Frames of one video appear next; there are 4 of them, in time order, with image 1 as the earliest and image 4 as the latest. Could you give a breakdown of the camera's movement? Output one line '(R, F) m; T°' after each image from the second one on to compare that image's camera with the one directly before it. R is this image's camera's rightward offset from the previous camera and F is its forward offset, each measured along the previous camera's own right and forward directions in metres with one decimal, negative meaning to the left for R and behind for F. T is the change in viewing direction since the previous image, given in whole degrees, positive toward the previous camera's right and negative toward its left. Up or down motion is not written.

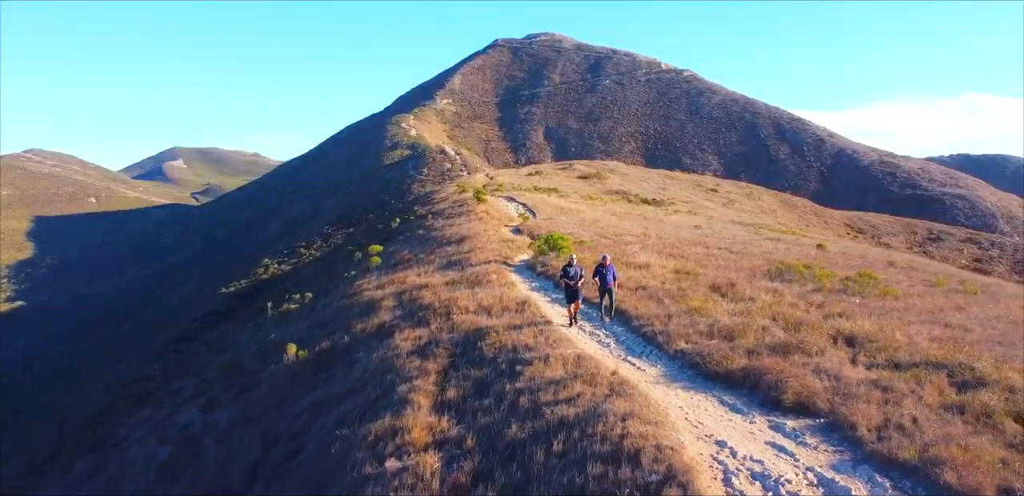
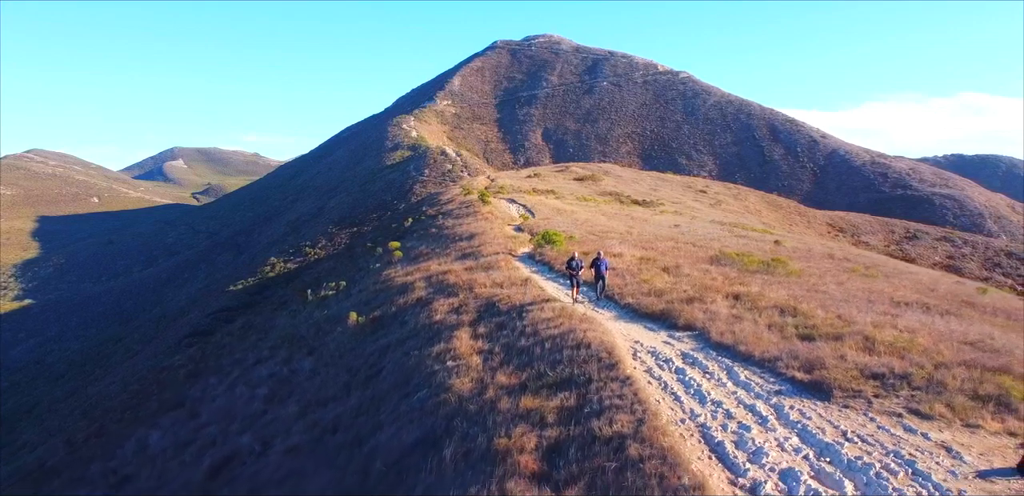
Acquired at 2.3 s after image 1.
(-0.2, -3.8) m; 0°
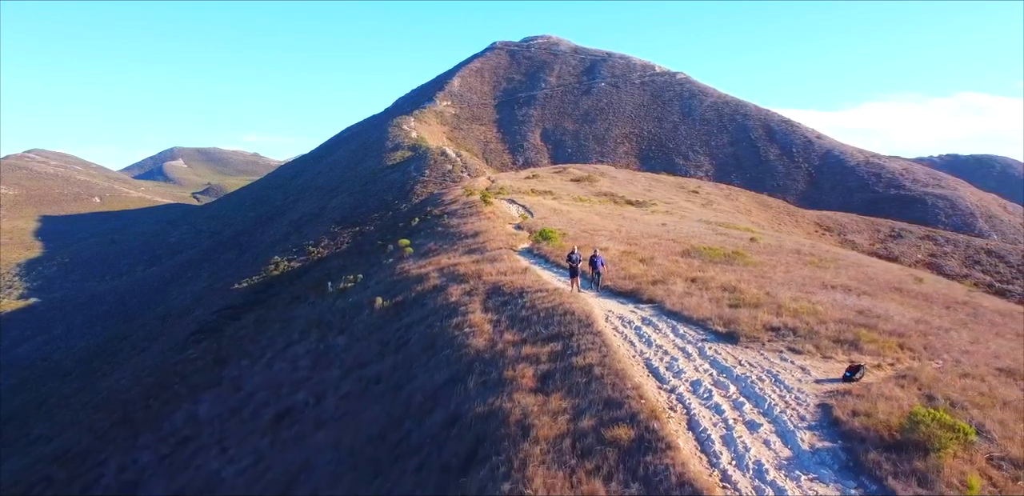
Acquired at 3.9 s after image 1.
(-0.1, -2.7) m; 0°
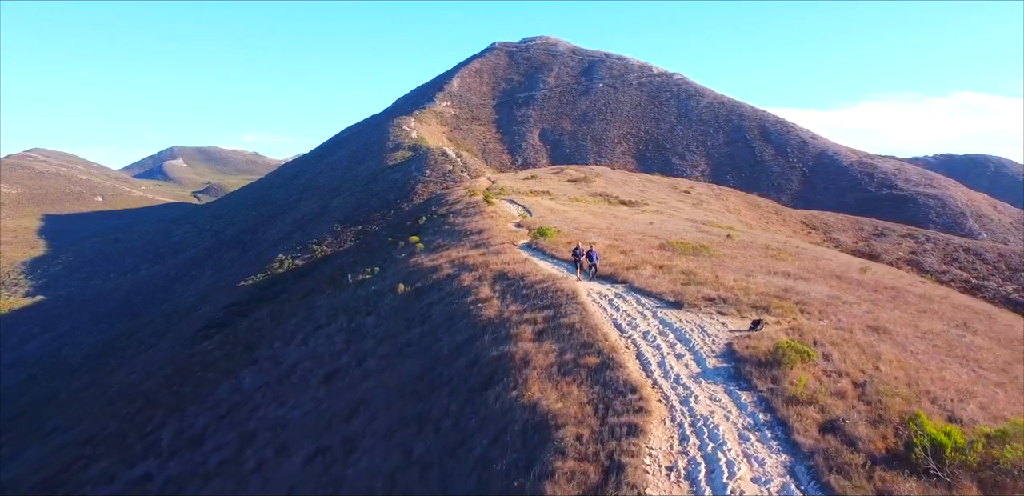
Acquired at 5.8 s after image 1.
(-0.1, -3.2) m; 0°
